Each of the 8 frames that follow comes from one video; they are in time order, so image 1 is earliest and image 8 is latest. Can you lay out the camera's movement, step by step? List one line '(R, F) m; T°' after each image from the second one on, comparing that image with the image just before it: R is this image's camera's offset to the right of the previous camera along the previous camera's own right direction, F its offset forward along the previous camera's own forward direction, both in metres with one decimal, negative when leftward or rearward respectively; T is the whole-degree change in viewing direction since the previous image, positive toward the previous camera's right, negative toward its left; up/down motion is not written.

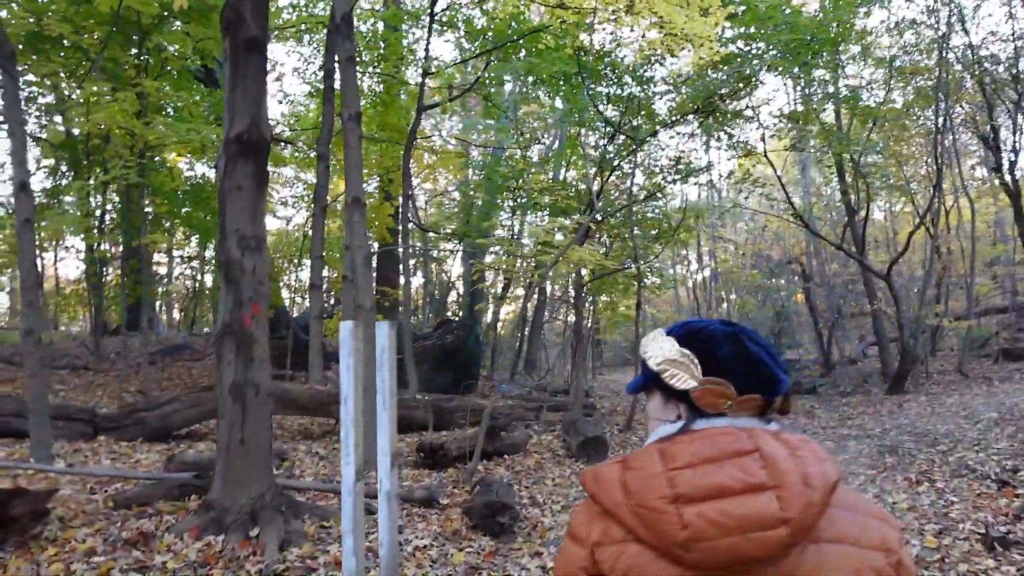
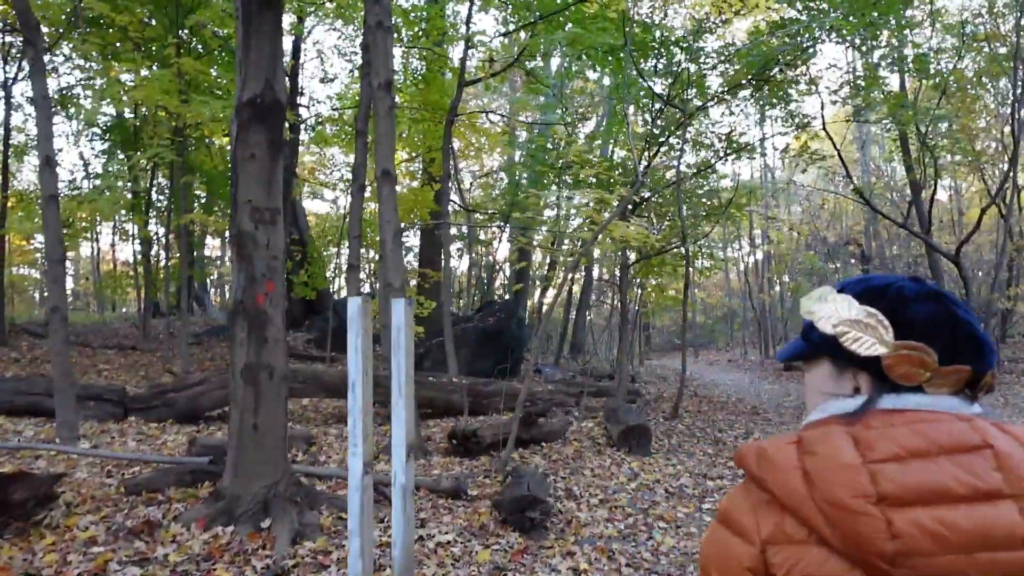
(+0.1, +0.4) m; -4°
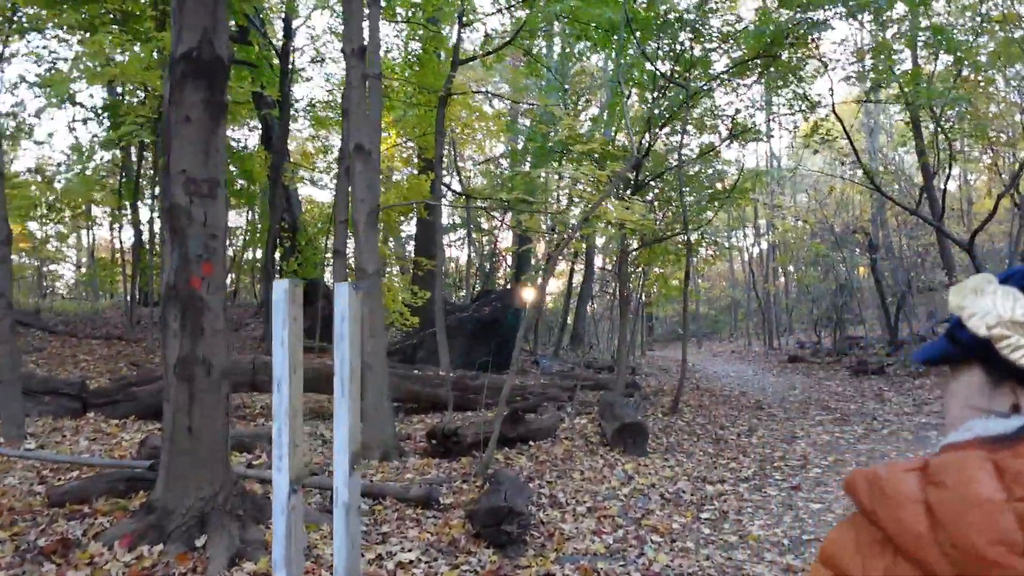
(+0.1, +0.5) m; 0°
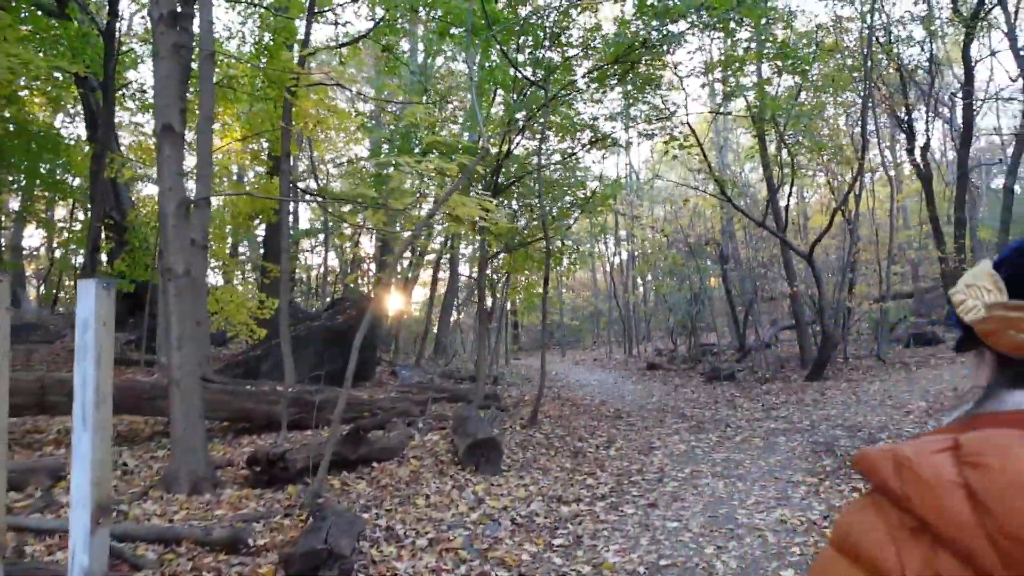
(+0.2, +0.5) m; +10°
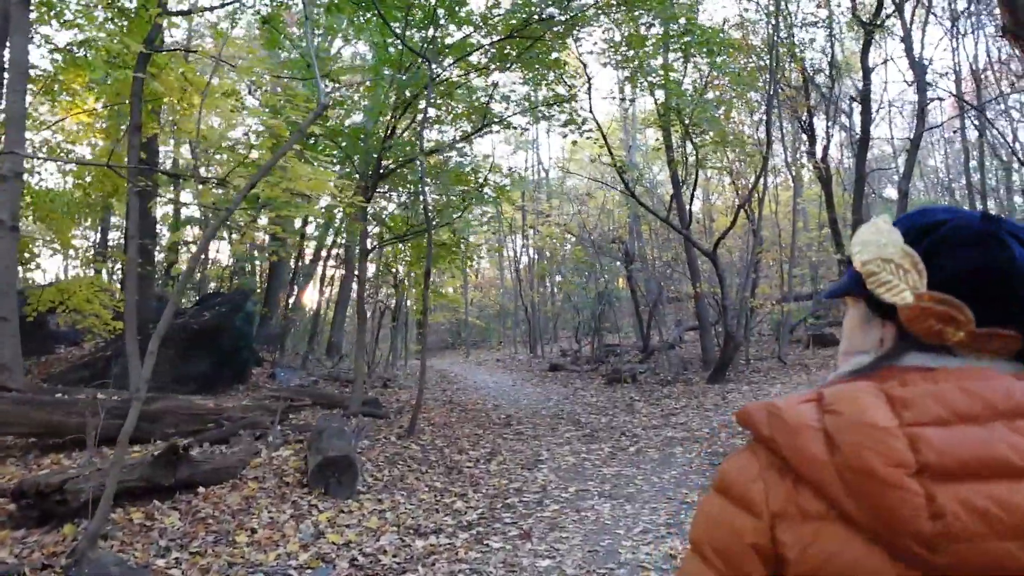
(+0.3, +0.8) m; +7°
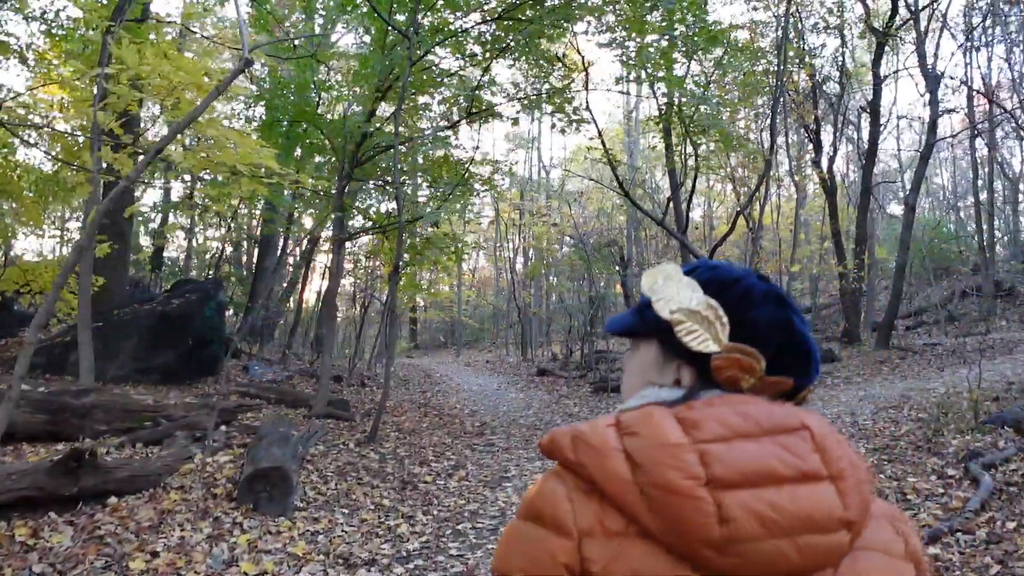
(+0.2, +0.5) m; 0°
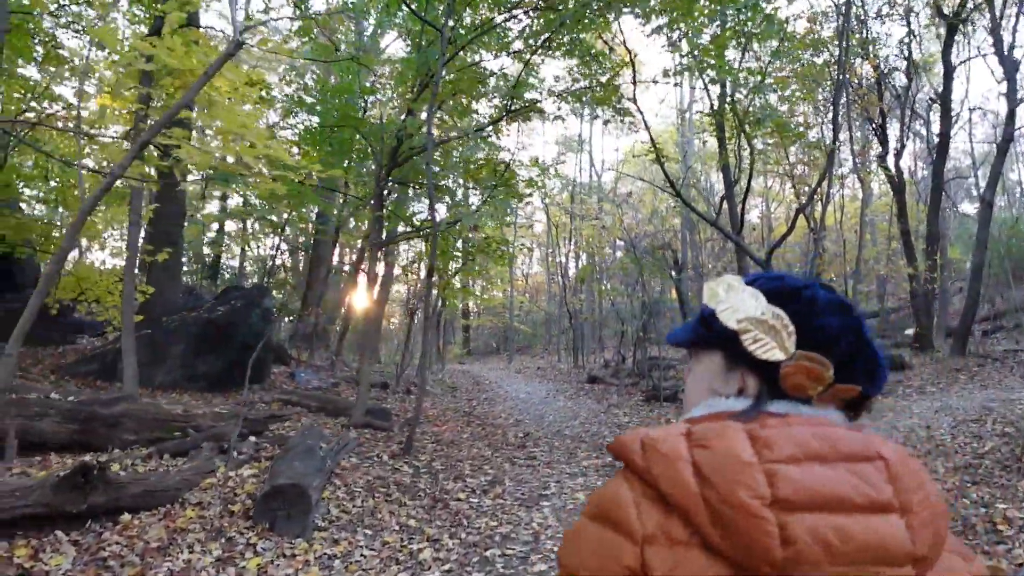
(+0.1, +0.3) m; -4°
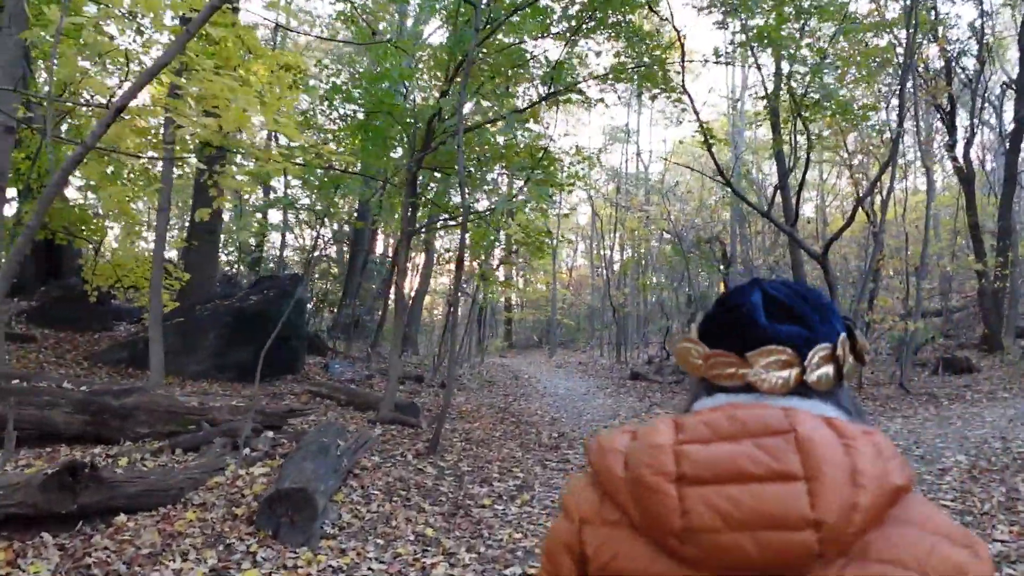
(+0.1, +0.4) m; -3°
